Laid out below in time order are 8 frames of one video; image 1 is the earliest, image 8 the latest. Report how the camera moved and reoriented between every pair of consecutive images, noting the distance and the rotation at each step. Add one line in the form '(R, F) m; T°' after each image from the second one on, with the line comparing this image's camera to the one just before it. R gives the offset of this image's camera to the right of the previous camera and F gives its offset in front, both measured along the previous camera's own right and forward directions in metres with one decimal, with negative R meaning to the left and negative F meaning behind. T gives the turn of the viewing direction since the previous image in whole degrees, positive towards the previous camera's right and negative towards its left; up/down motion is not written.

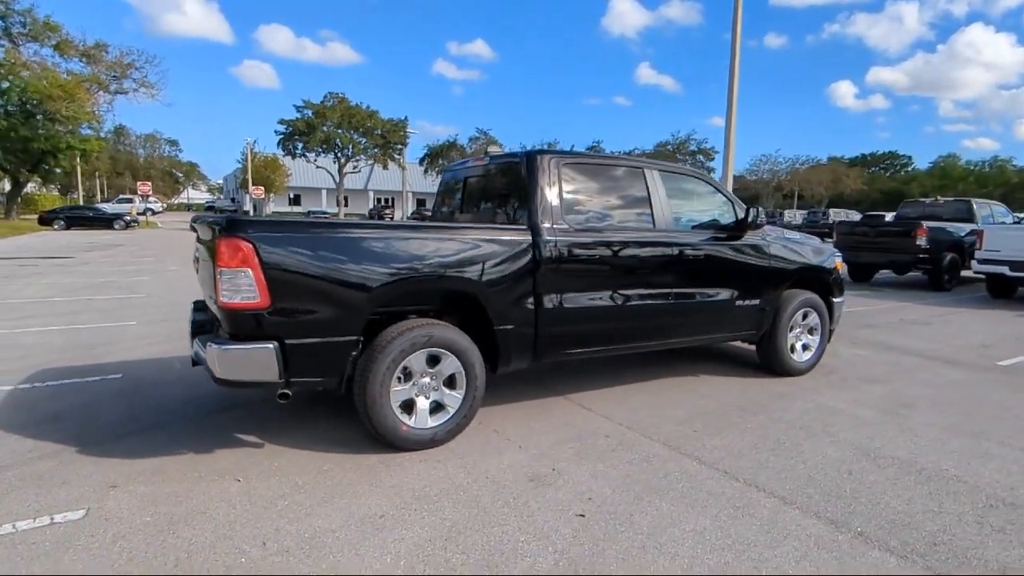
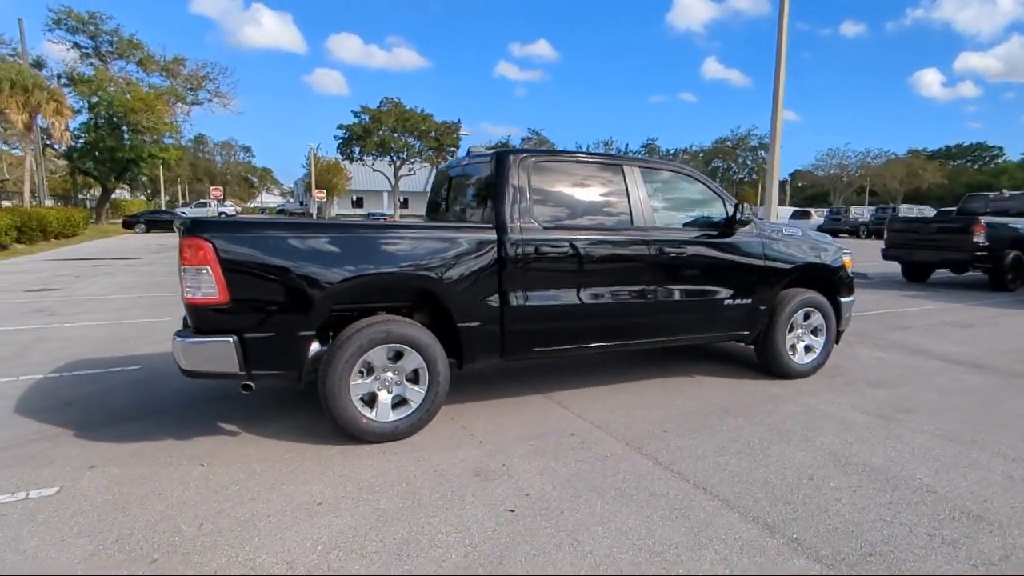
(+0.7, 0.0) m; -6°
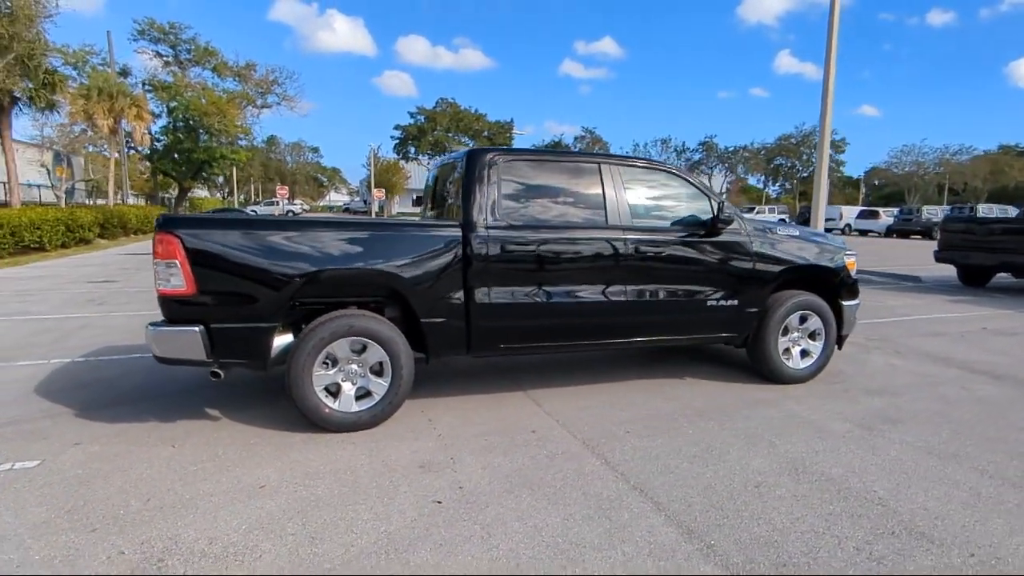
(+0.7, 0.0) m; -6°
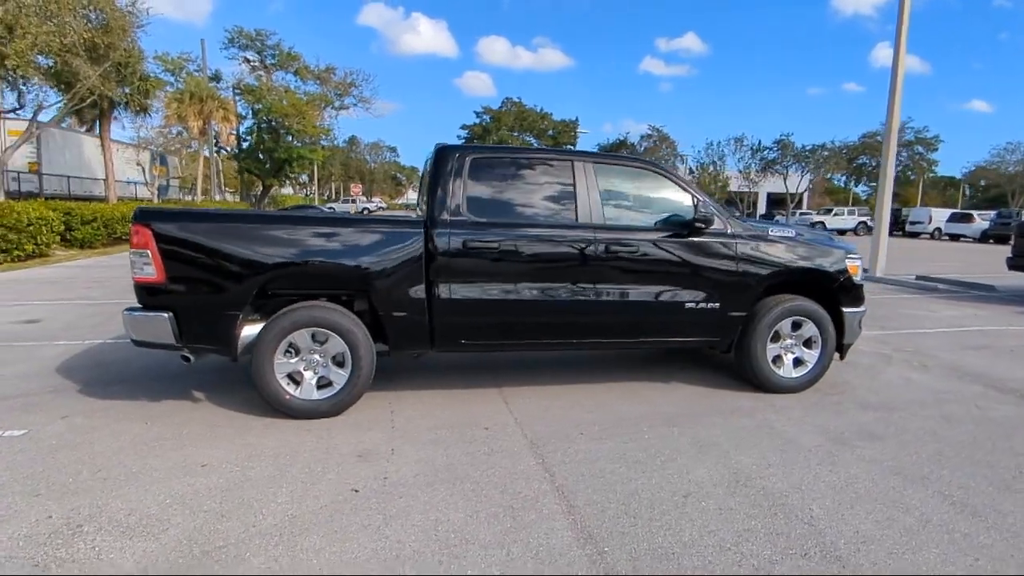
(+0.8, +0.1) m; -7°
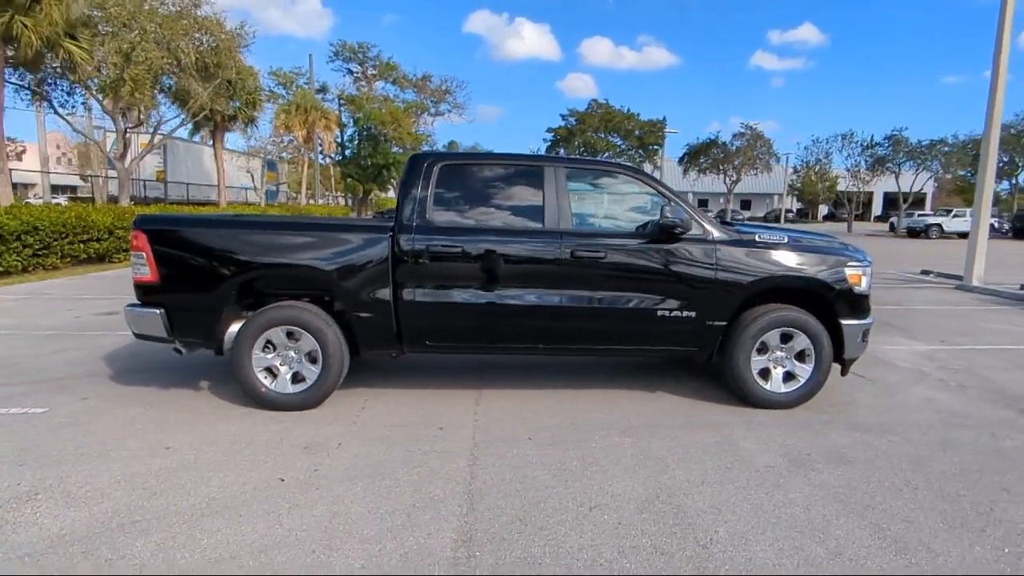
(+1.0, 0.0) m; -9°
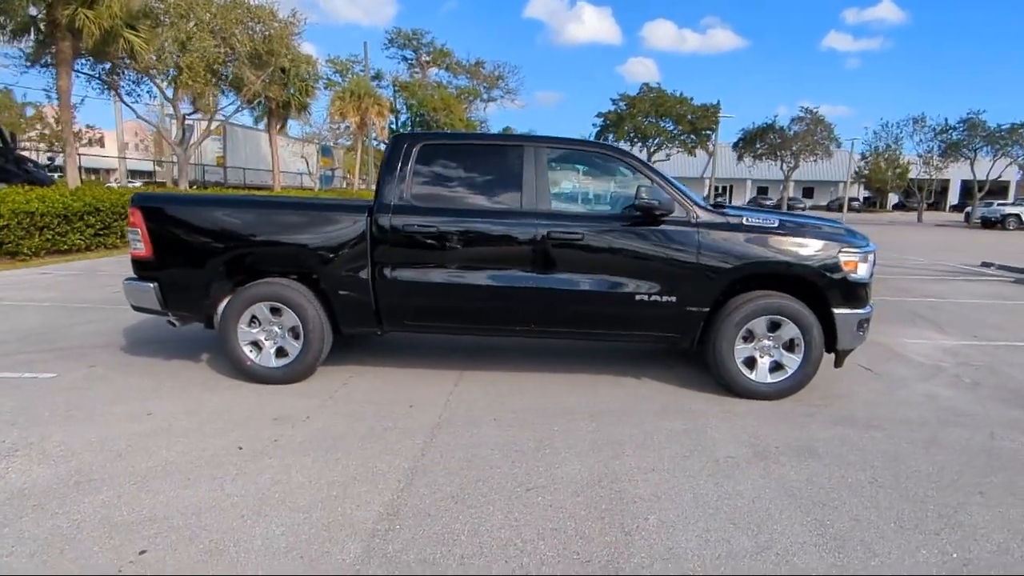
(+0.6, +0.1) m; -5°
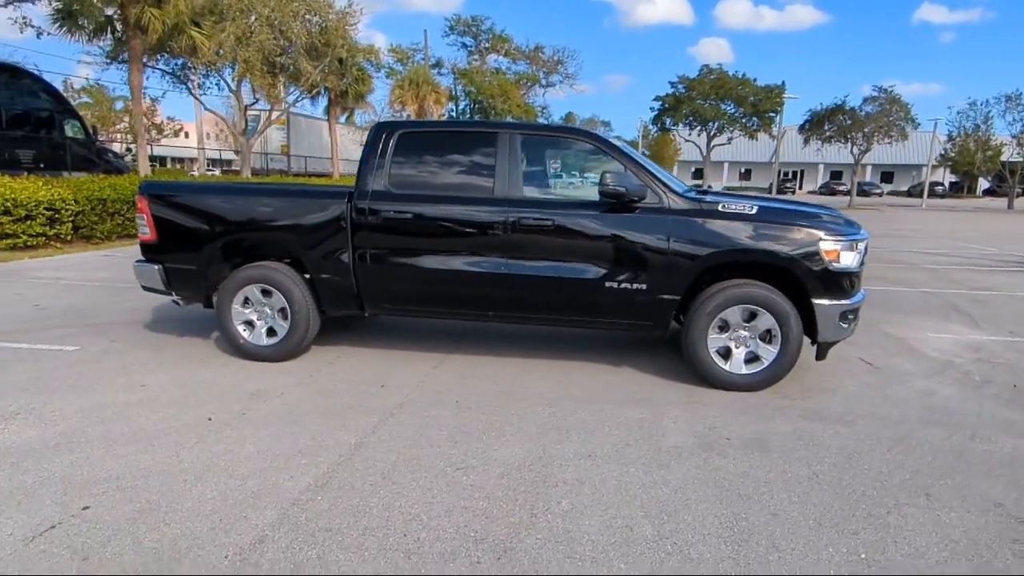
(+0.7, 0.0) m; -6°
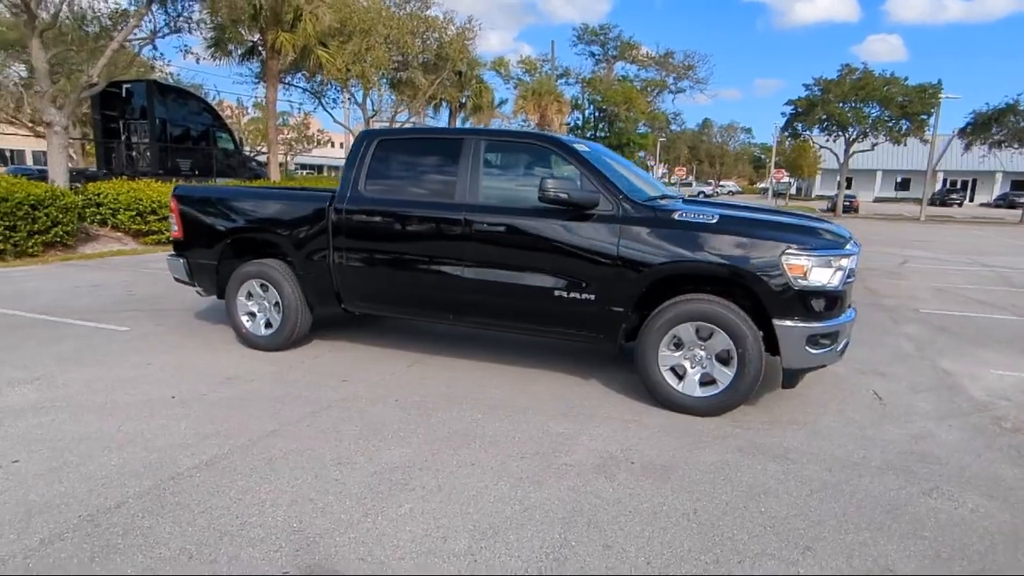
(+1.3, +0.2) m; -13°
